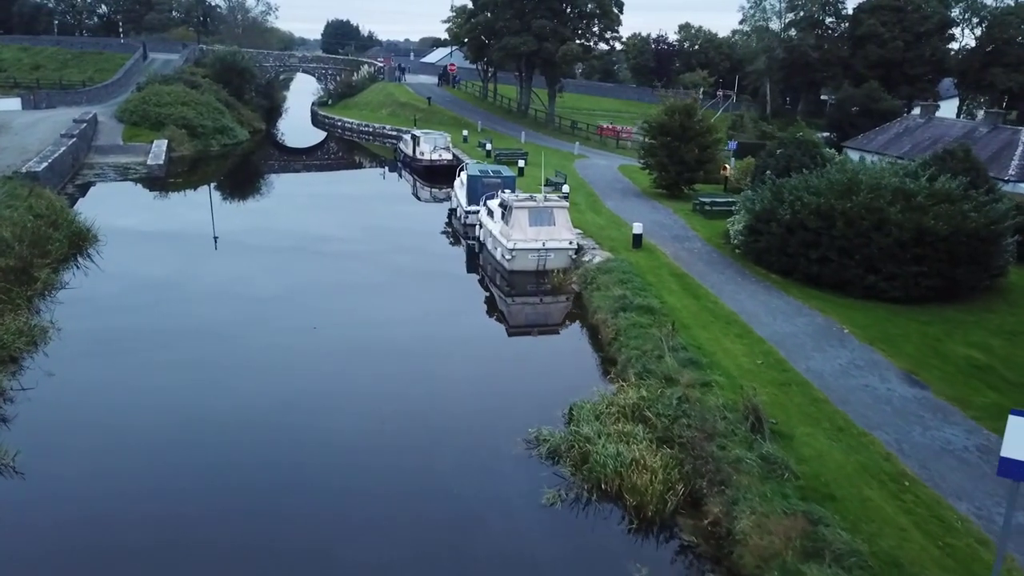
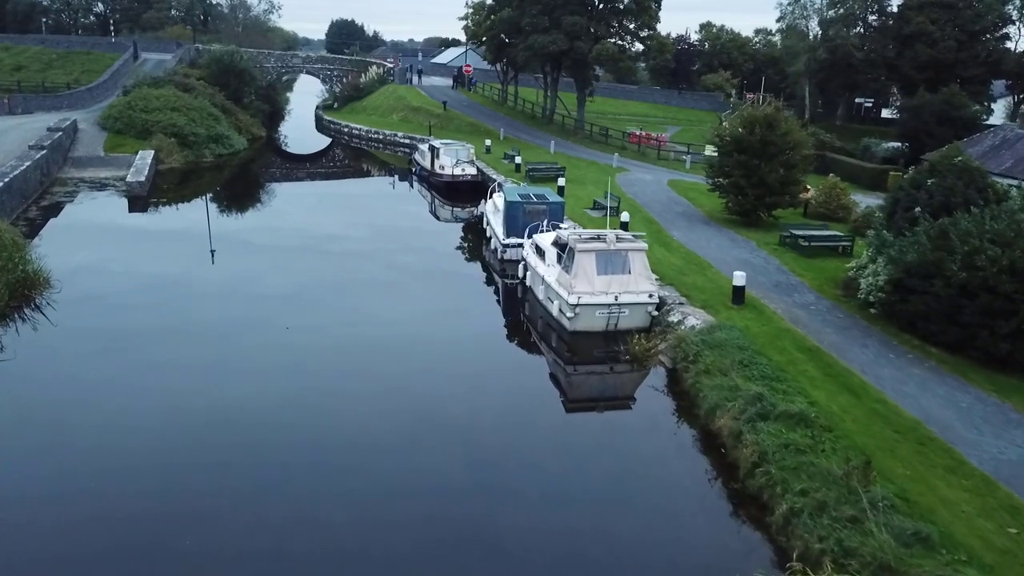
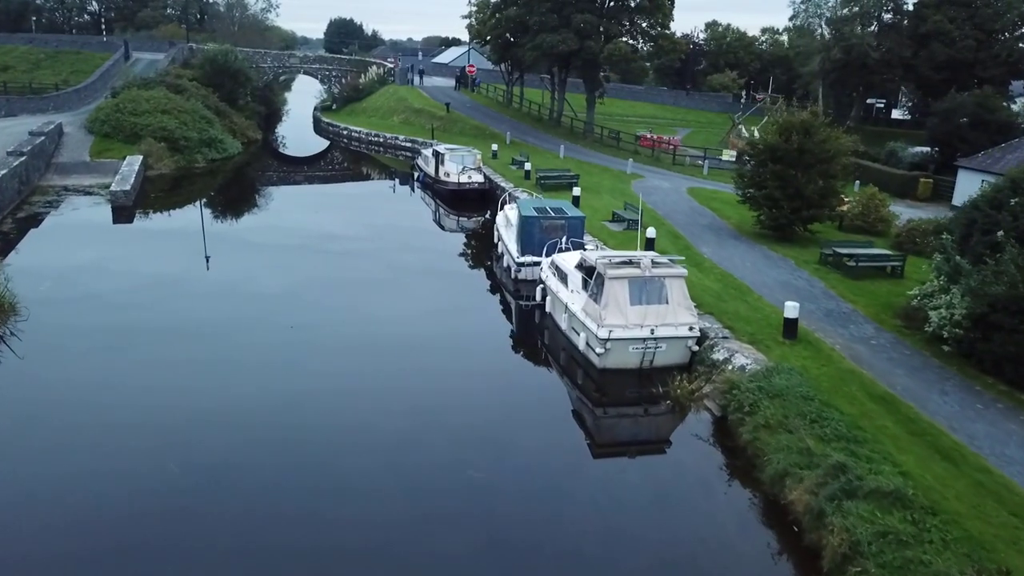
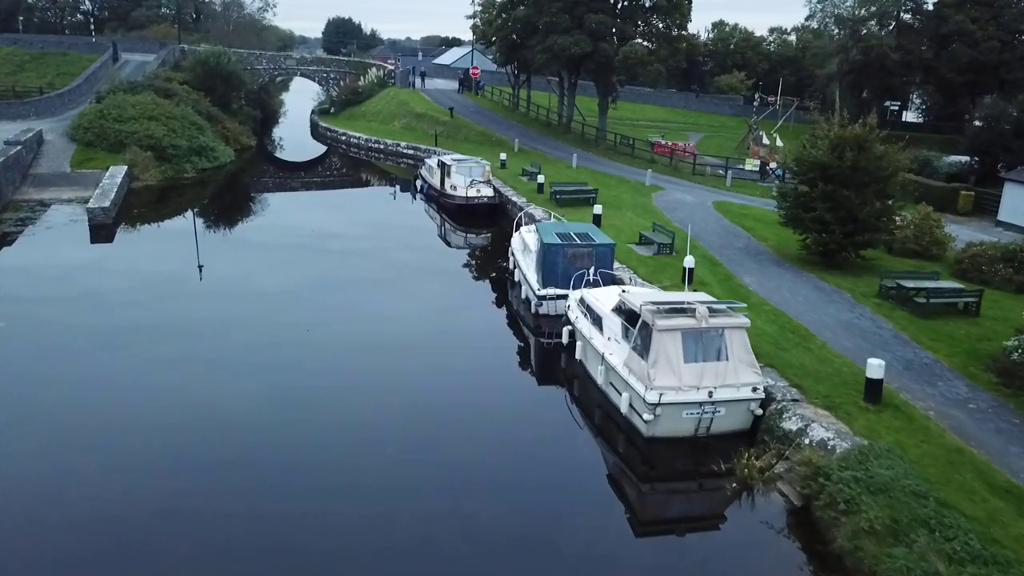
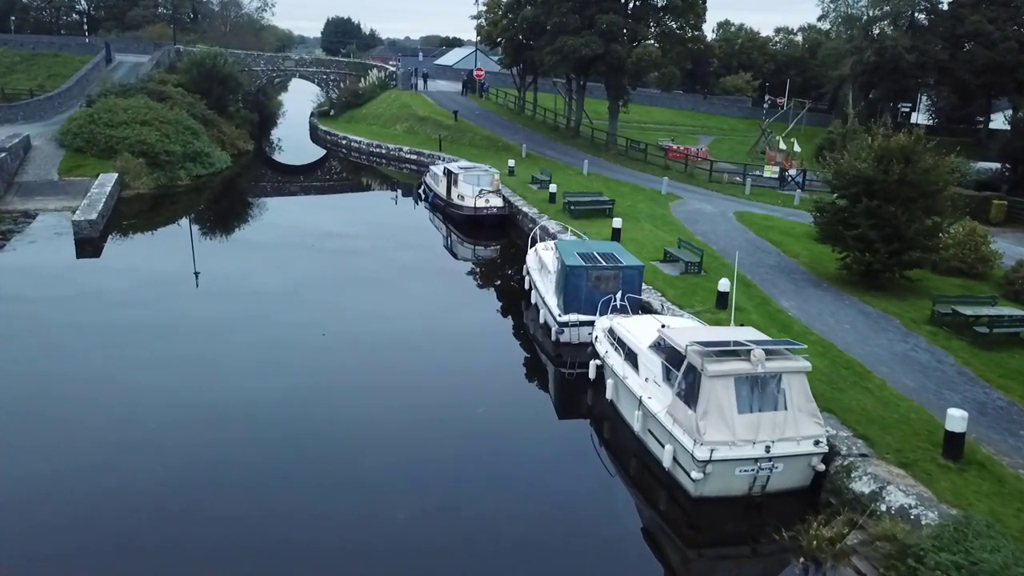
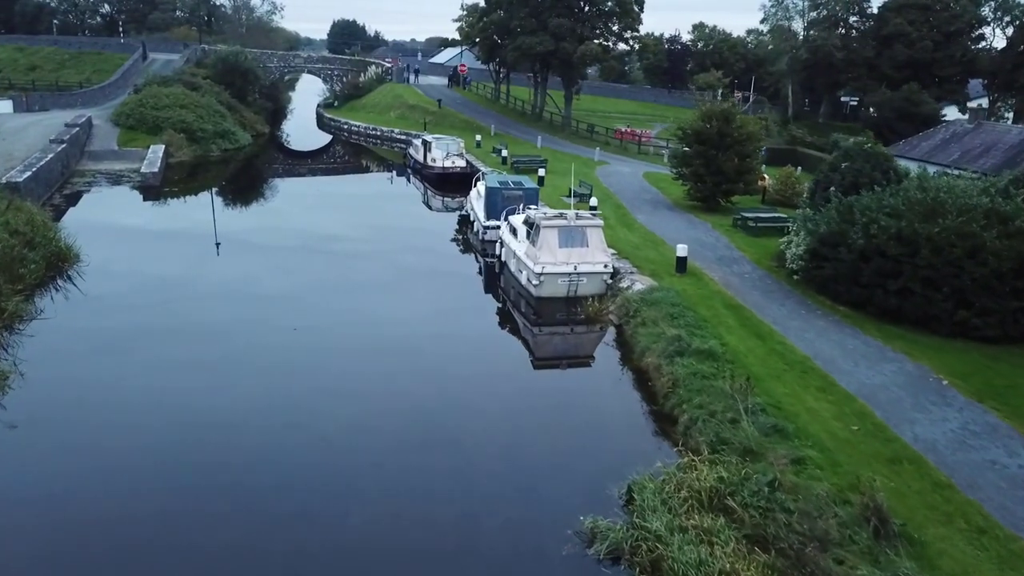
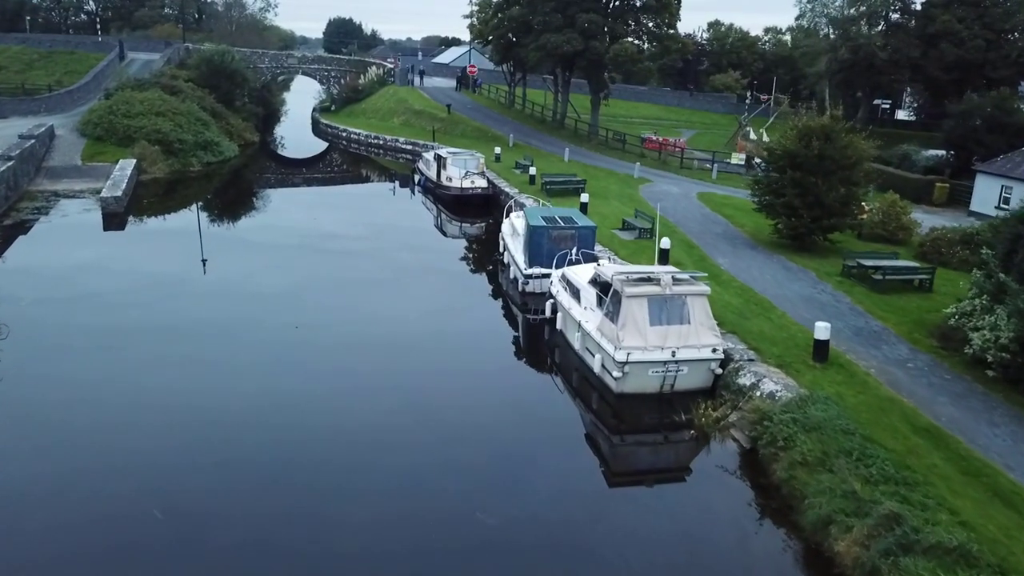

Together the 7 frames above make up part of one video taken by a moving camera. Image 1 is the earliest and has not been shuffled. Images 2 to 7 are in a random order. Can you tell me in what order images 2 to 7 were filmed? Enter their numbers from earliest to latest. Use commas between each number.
6, 2, 3, 7, 4, 5
